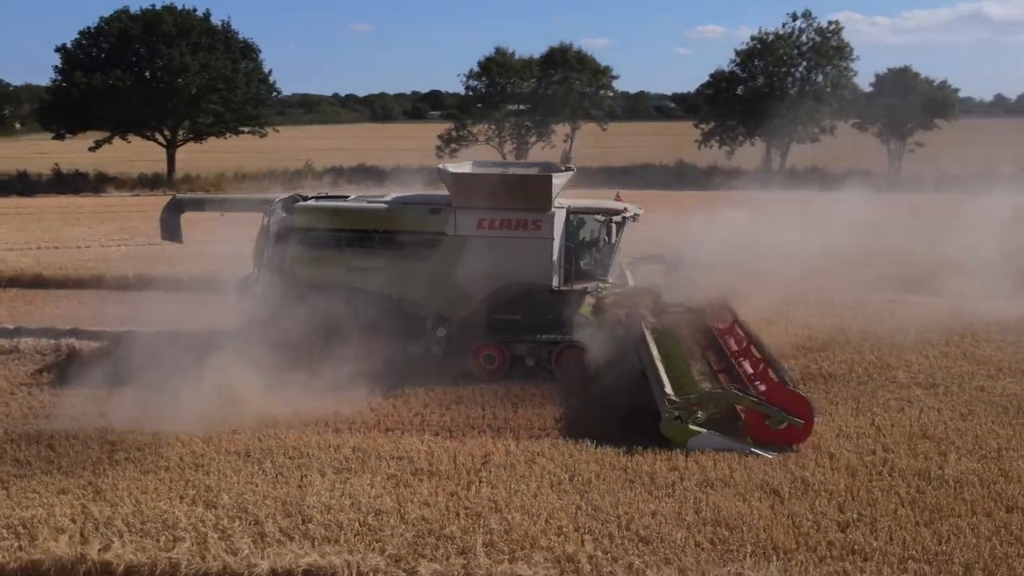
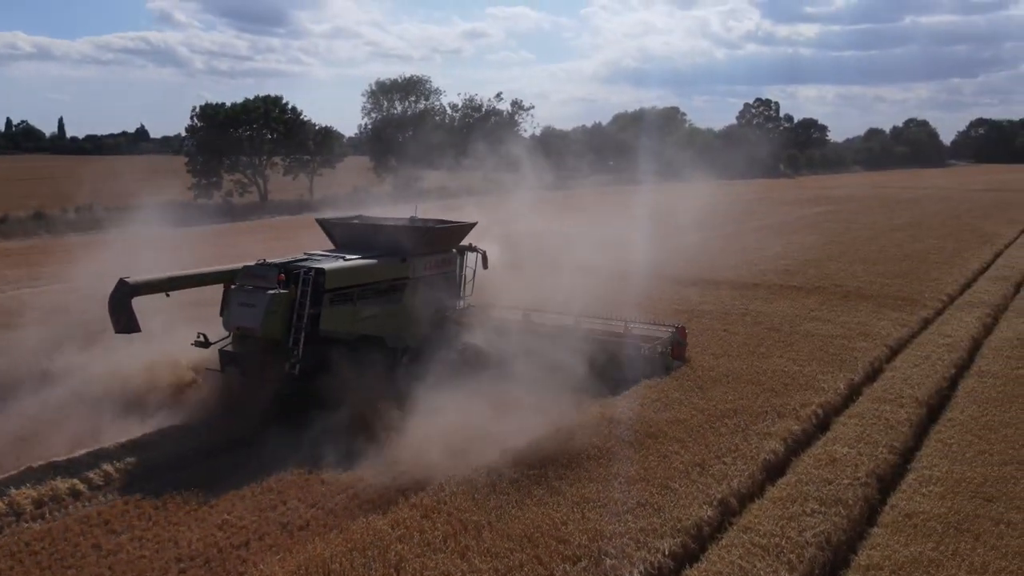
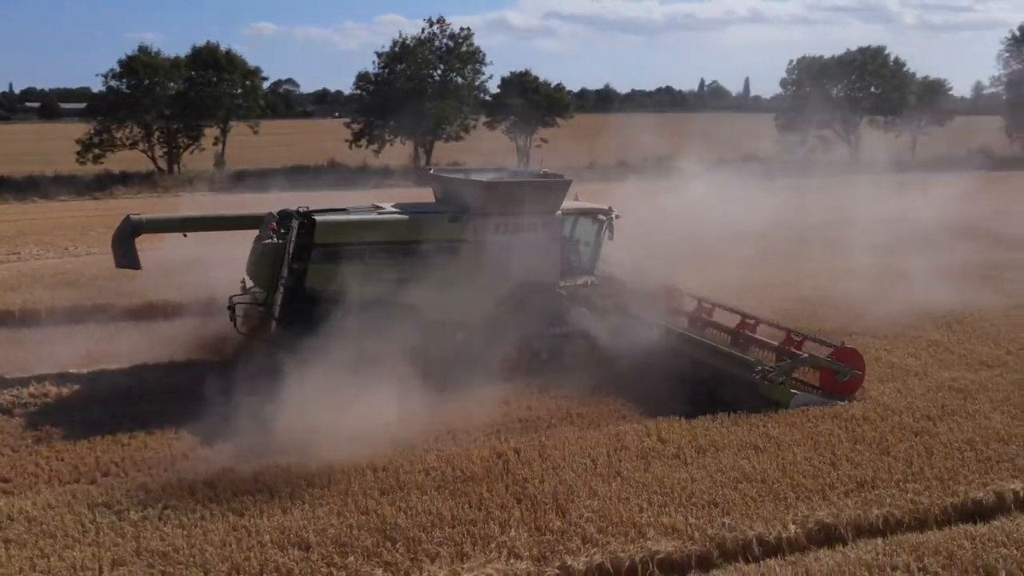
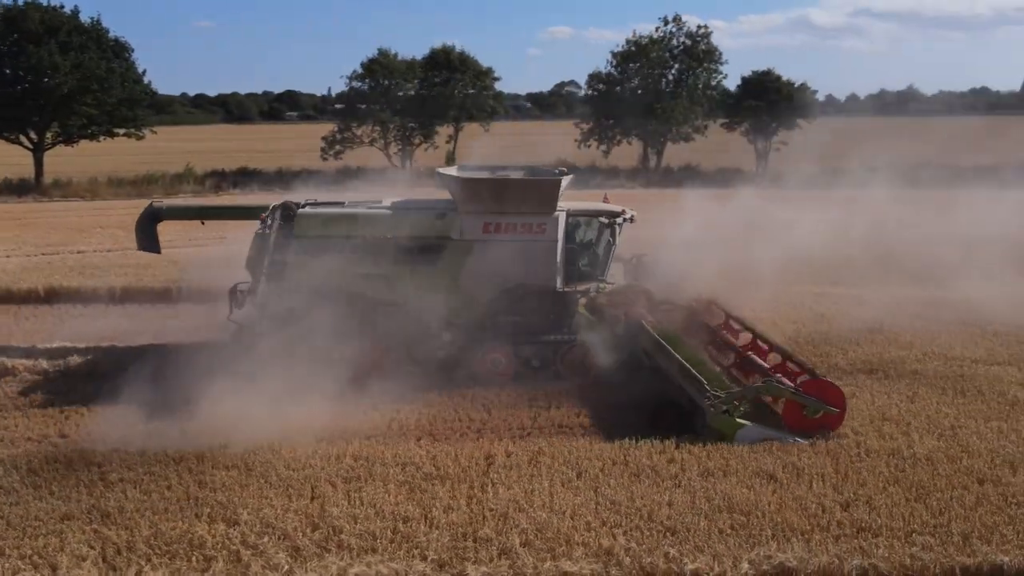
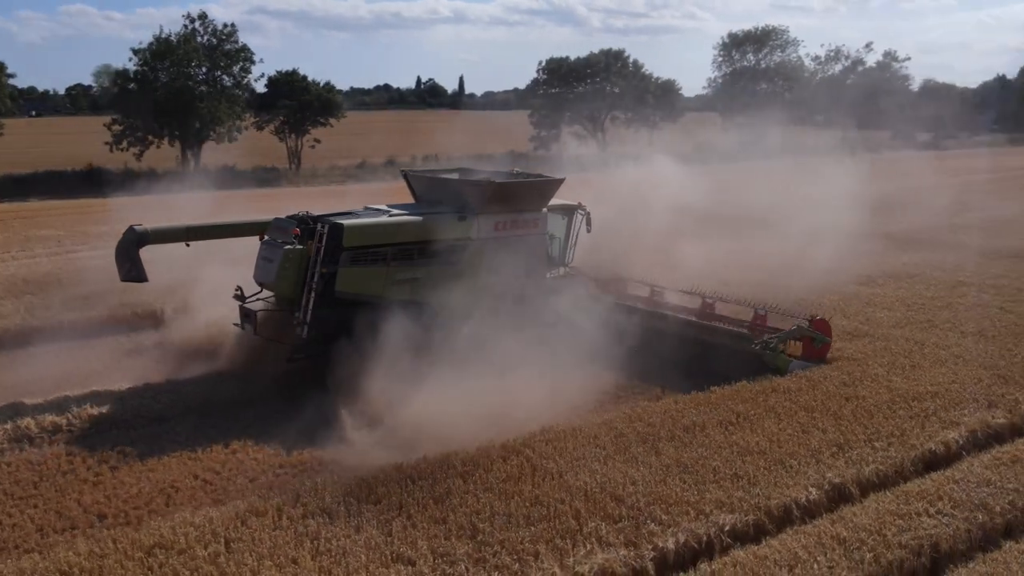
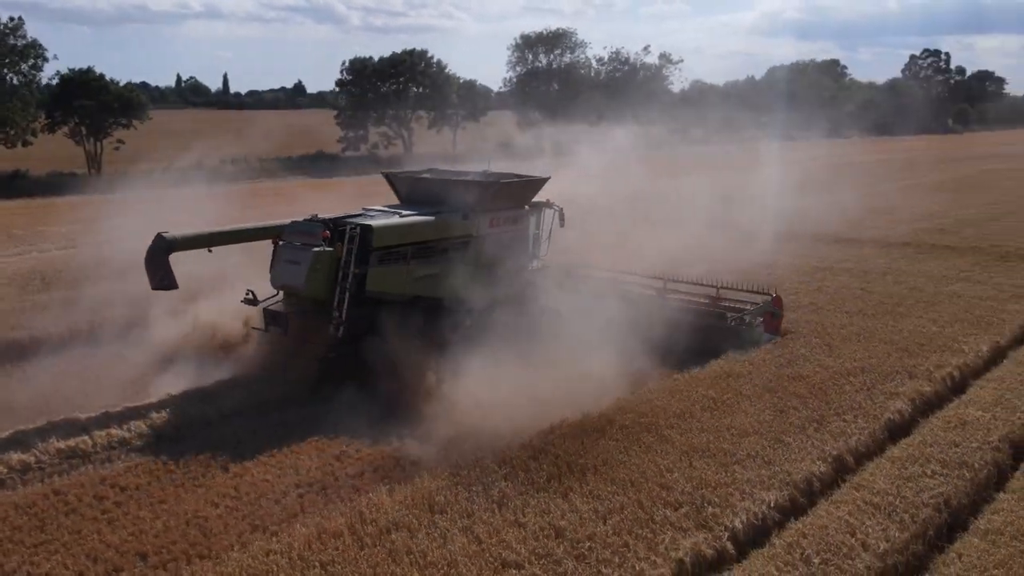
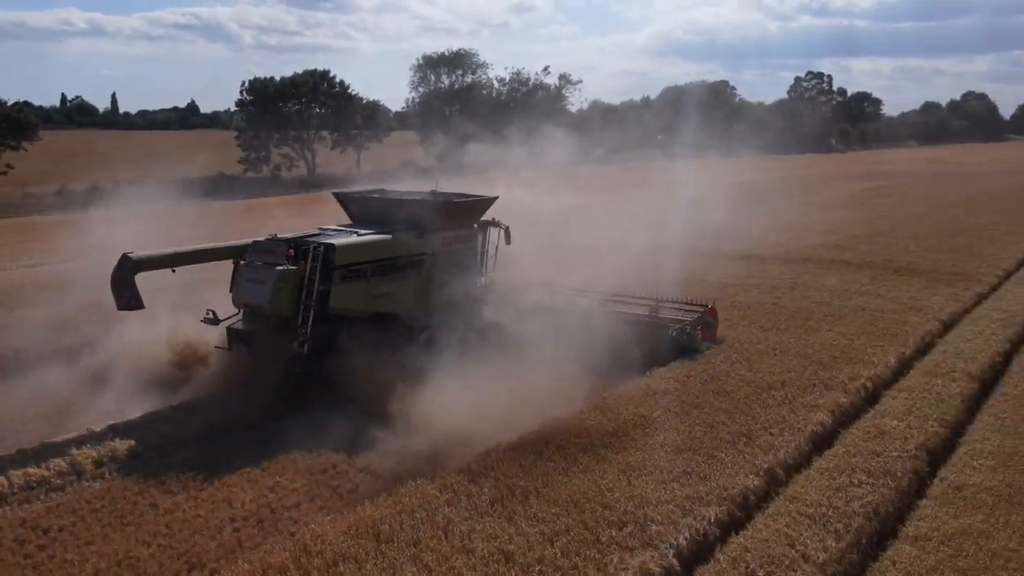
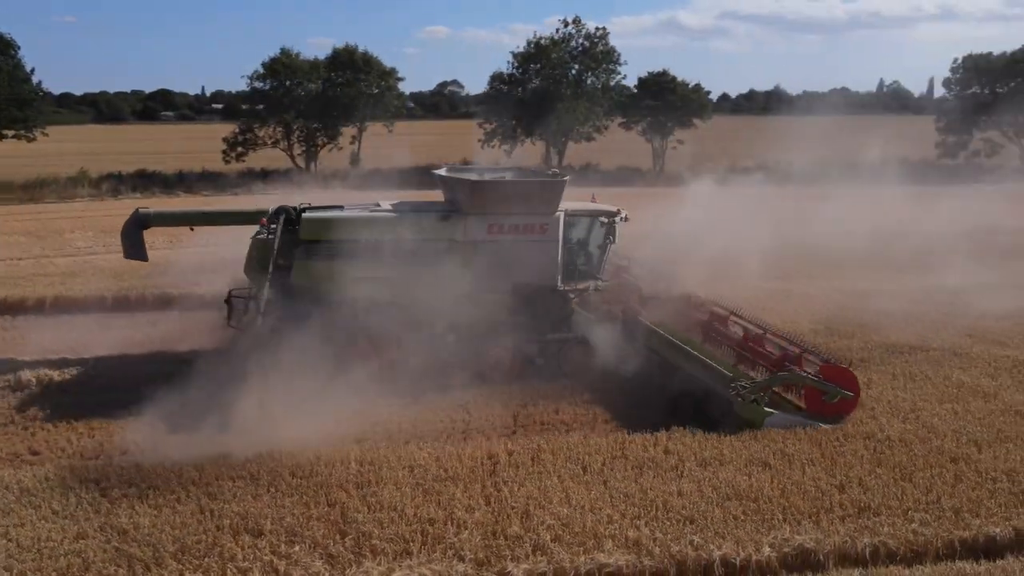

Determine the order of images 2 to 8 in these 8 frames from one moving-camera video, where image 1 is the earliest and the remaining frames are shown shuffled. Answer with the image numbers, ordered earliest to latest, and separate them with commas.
4, 8, 3, 5, 6, 7, 2
